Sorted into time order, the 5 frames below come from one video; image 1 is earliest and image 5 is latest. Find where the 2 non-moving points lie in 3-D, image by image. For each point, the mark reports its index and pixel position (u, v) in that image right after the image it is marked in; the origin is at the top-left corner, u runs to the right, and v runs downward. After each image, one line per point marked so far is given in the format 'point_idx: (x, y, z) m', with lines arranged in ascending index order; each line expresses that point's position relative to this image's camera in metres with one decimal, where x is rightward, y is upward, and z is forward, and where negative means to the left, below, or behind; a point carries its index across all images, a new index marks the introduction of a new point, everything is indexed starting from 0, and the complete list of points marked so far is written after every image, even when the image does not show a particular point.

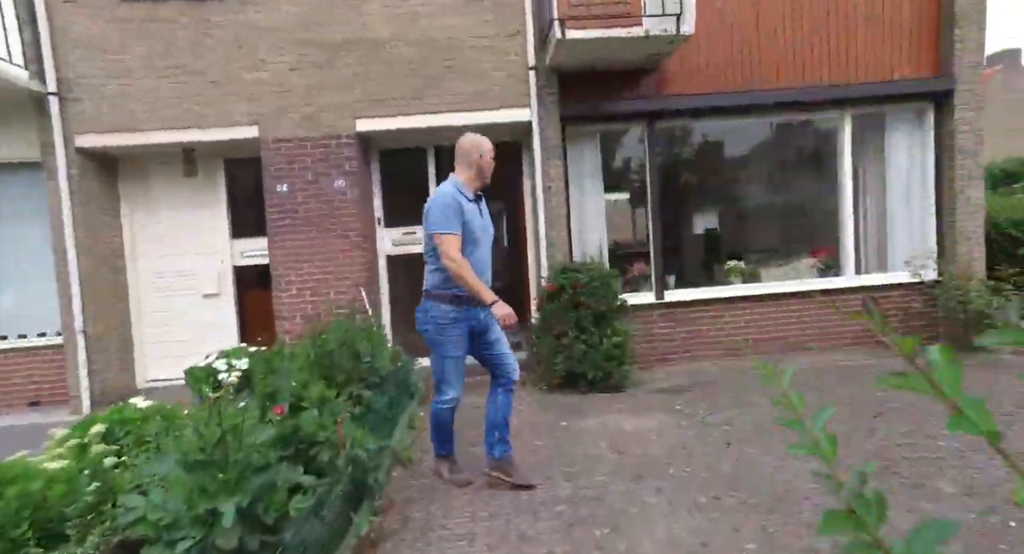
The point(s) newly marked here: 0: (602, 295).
0: (+0.8, -0.2, +5.7) m
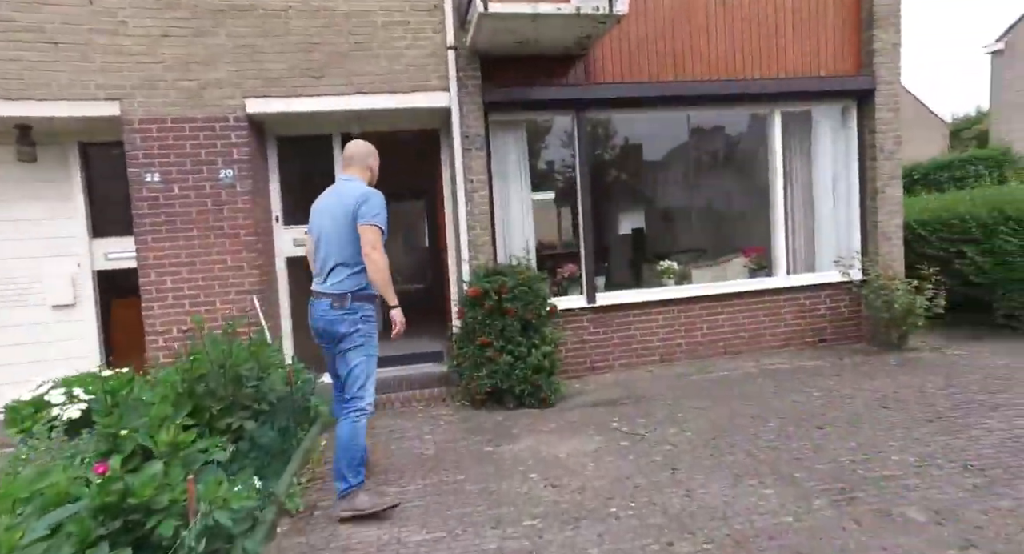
0: (+0.1, -0.2, +5.2) m
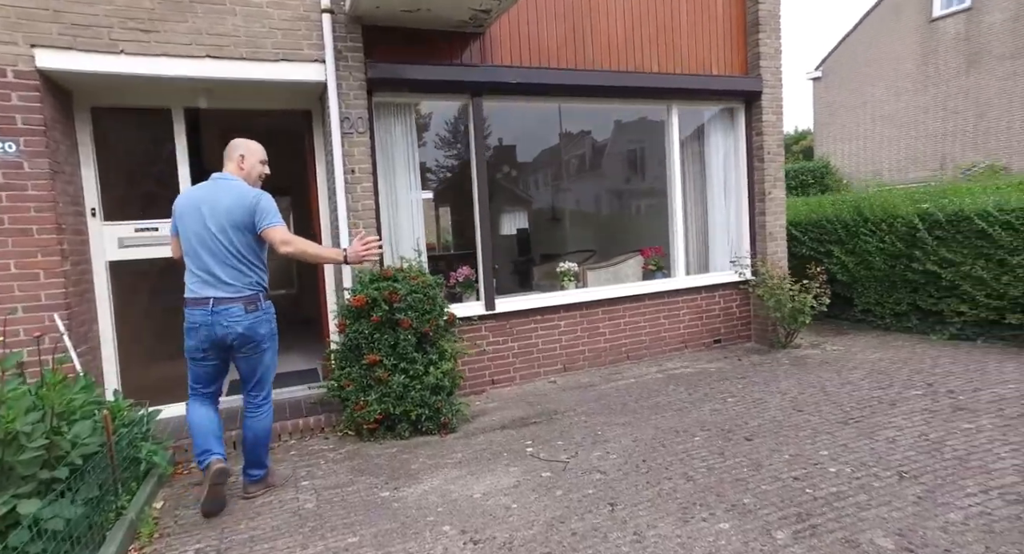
0: (-0.6, -0.2, +4.5) m
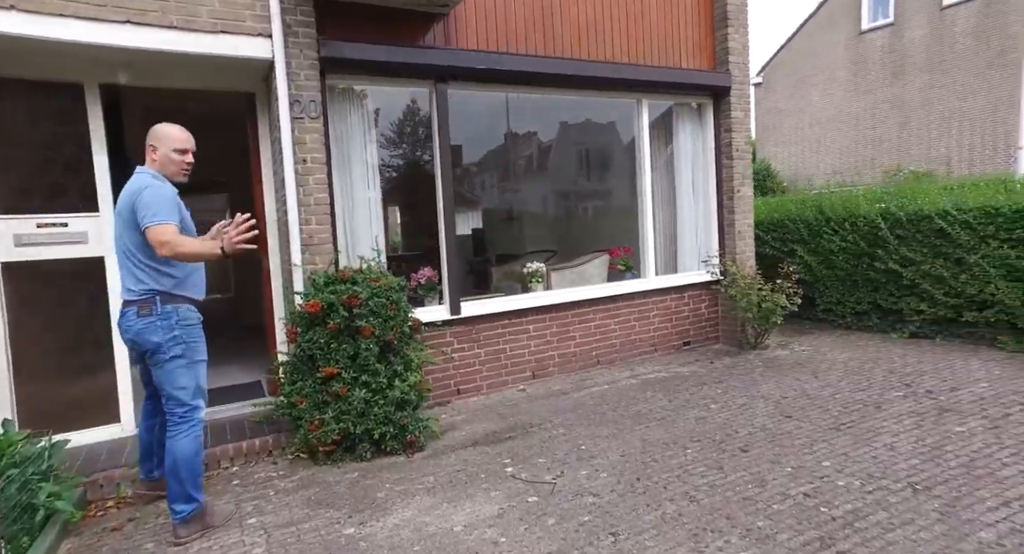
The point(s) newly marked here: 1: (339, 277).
0: (-0.8, -0.3, +4.0) m
1: (-1.2, 0.0, +4.1) m
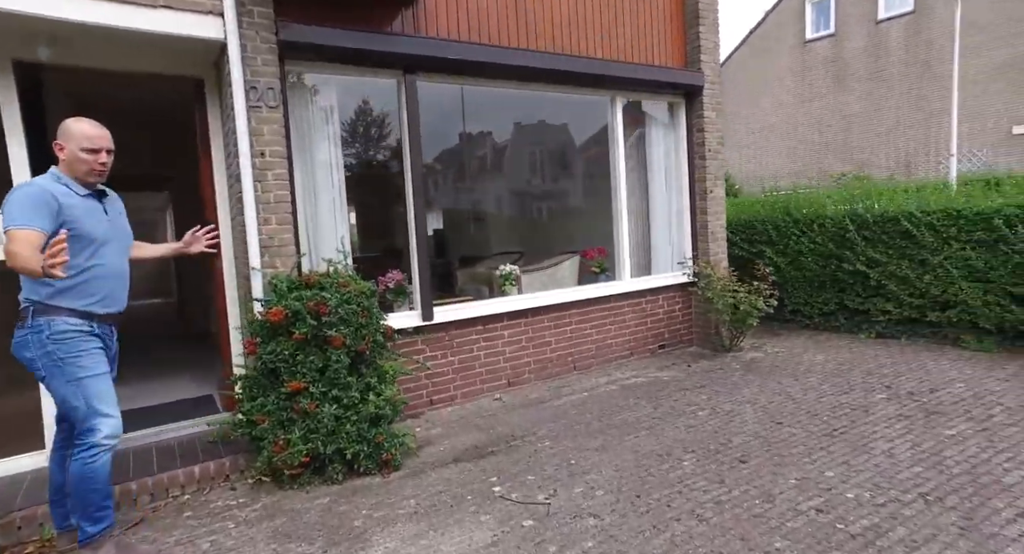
0: (-0.9, -0.3, +3.7) m
1: (-1.3, 0.0, +3.7) m
